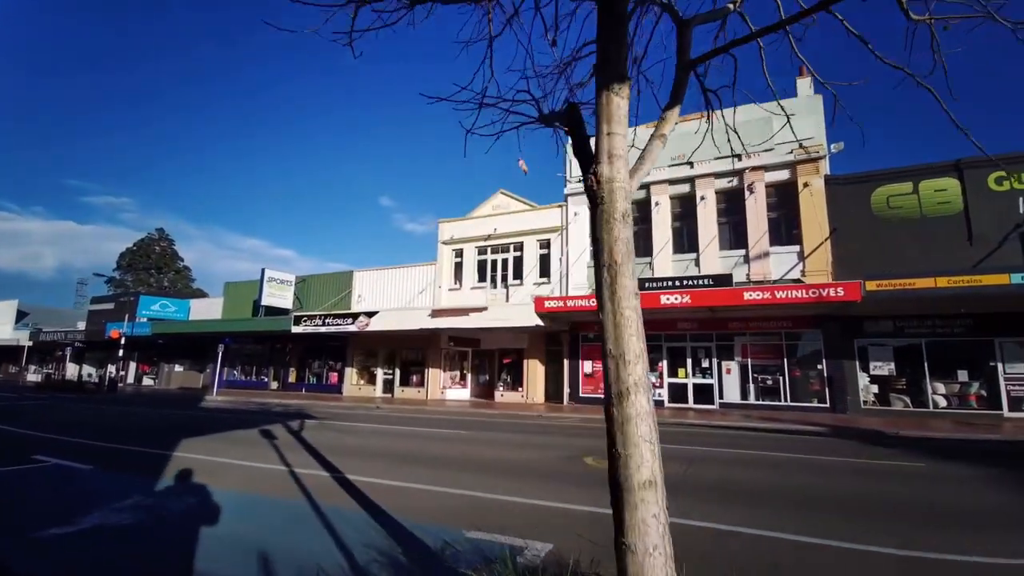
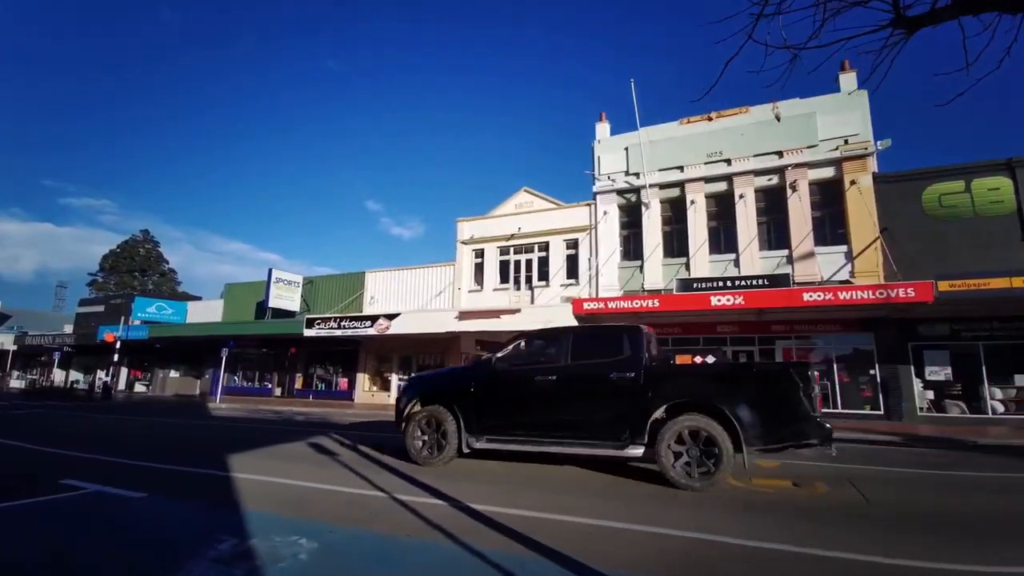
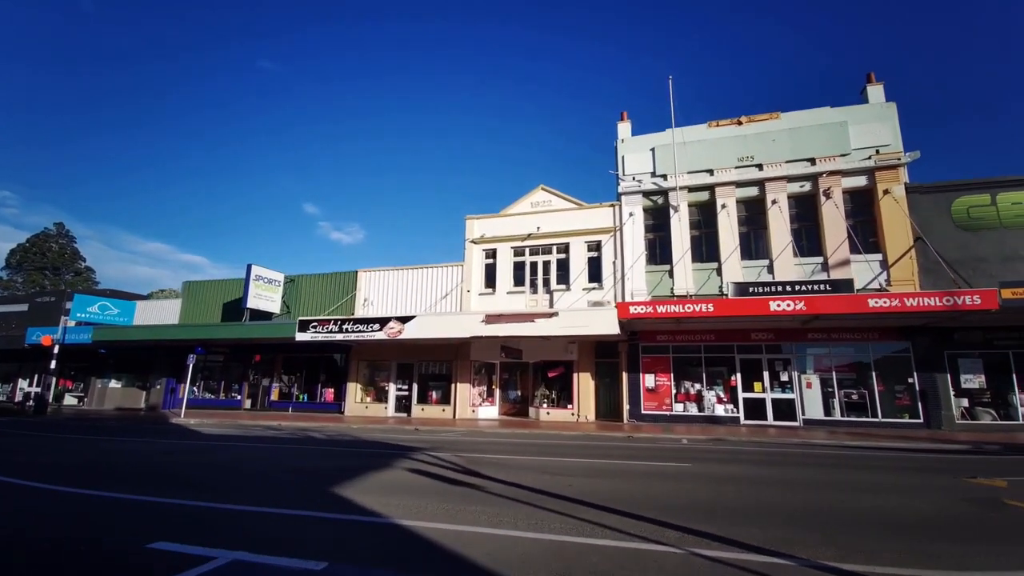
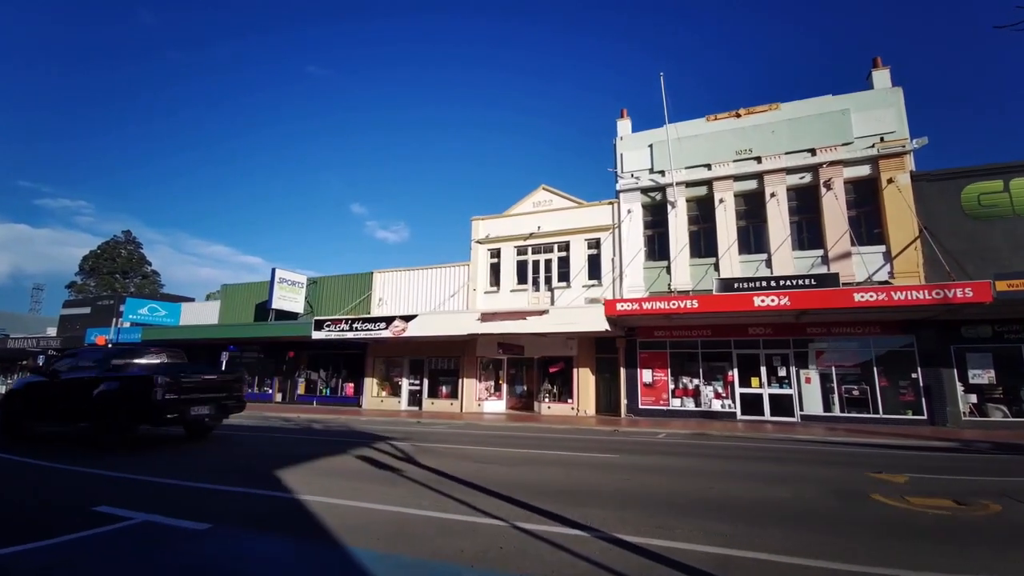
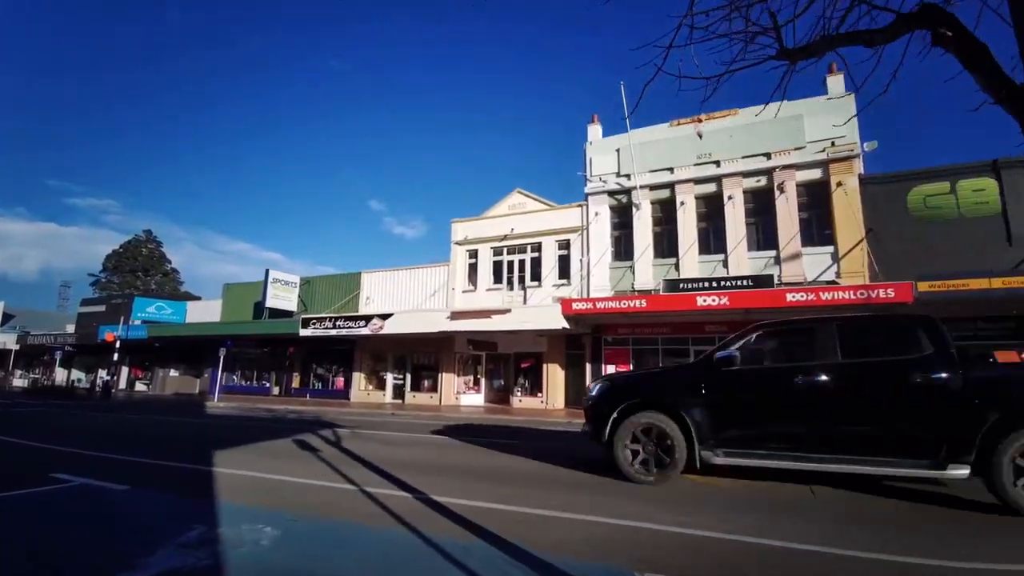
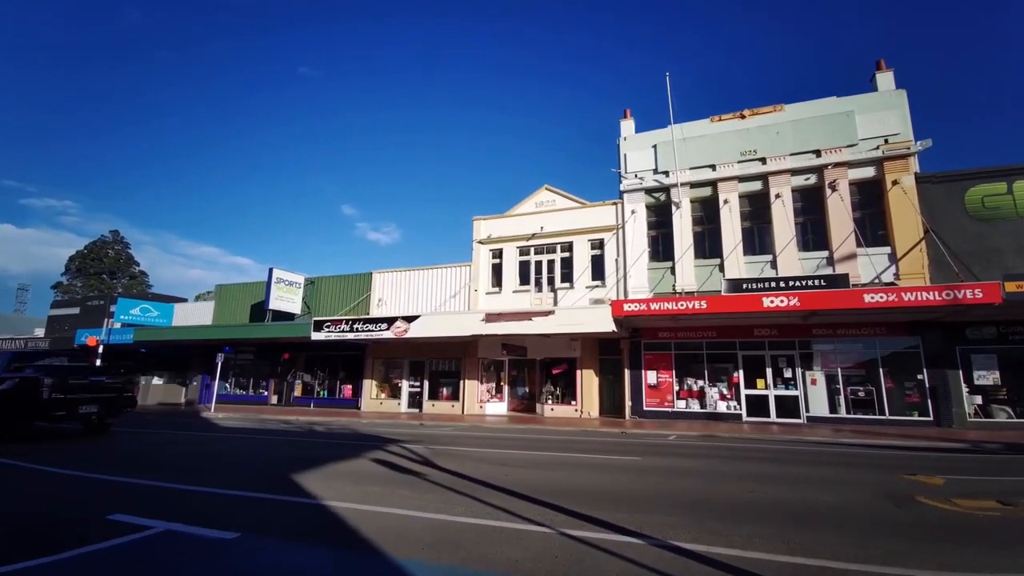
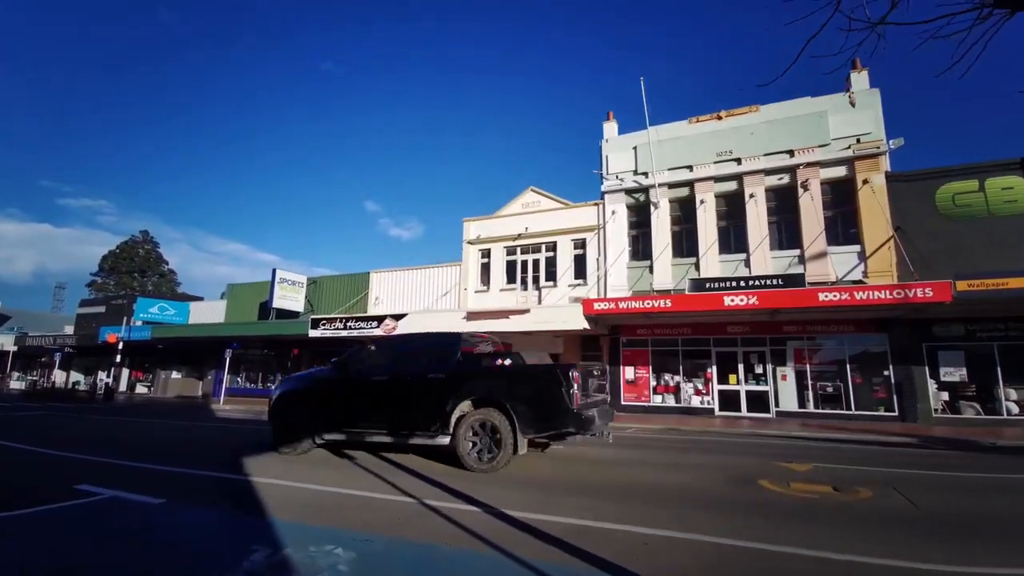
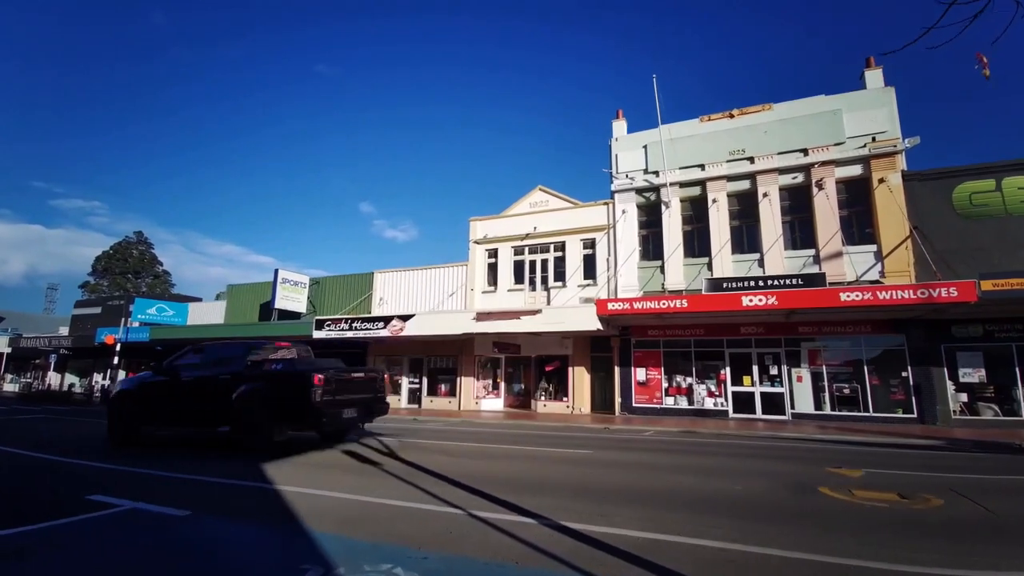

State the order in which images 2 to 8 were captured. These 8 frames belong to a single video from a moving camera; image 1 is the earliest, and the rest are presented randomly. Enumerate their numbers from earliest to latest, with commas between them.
5, 2, 7, 8, 4, 6, 3
